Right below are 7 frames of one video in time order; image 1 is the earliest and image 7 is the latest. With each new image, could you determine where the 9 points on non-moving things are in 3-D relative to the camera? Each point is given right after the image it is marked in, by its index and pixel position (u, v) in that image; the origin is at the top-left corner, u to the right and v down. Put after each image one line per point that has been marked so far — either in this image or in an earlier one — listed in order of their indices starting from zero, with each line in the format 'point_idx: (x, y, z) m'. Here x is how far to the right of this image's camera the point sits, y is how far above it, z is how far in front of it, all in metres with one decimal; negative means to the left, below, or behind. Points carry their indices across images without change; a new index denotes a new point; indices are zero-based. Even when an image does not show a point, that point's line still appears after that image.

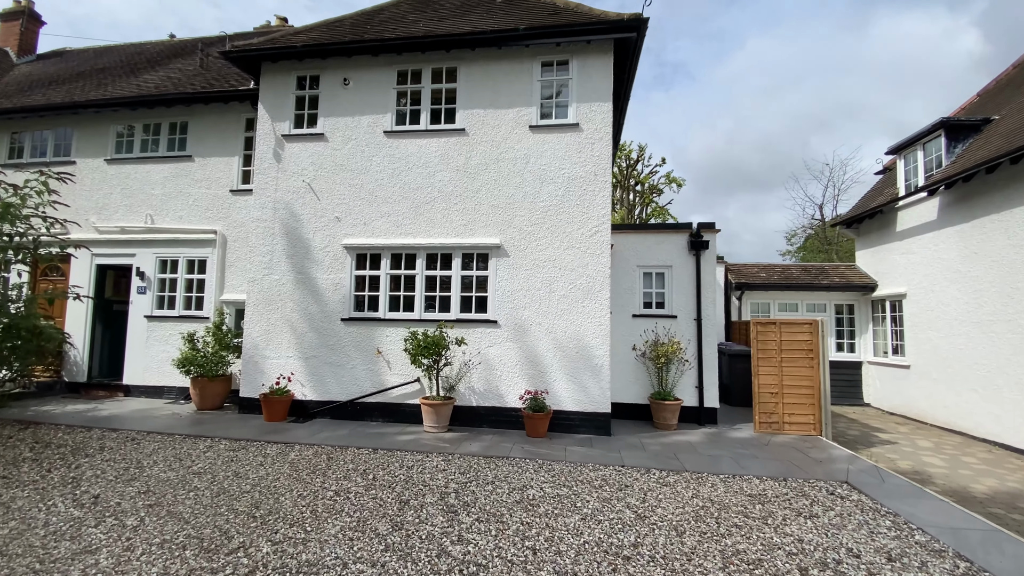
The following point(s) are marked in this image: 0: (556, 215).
0: (+0.6, +1.1, +7.1) m
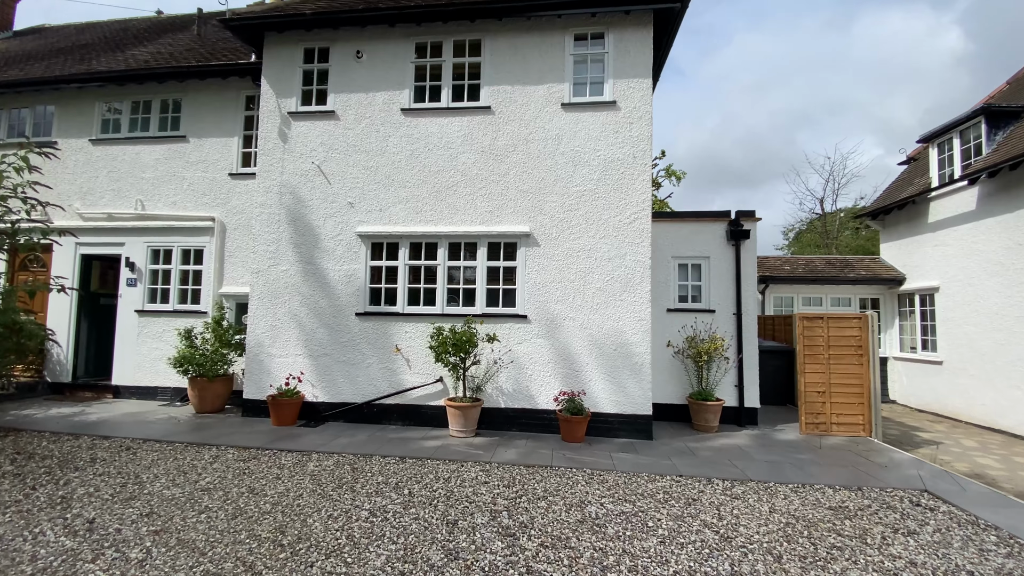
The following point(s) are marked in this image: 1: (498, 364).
0: (+1.1, +1.2, +6.5) m
1: (-0.2, -1.0, +6.4) m
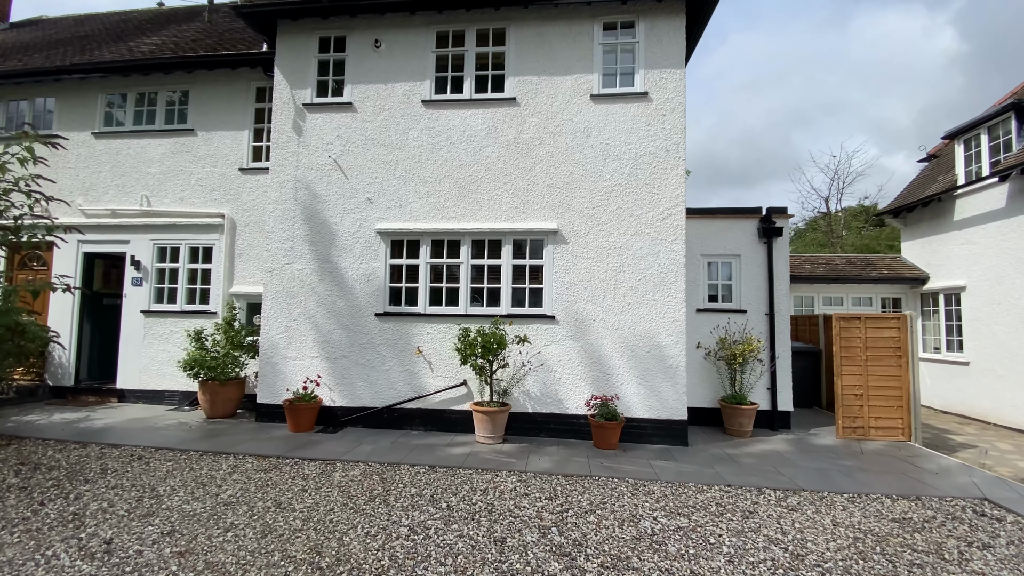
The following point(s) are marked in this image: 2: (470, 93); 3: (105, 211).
0: (+1.4, +1.2, +6.2) m
1: (+0.2, -1.0, +6.2) m
2: (-0.6, +2.7, +6.6) m
3: (-6.6, +1.3, +7.7) m
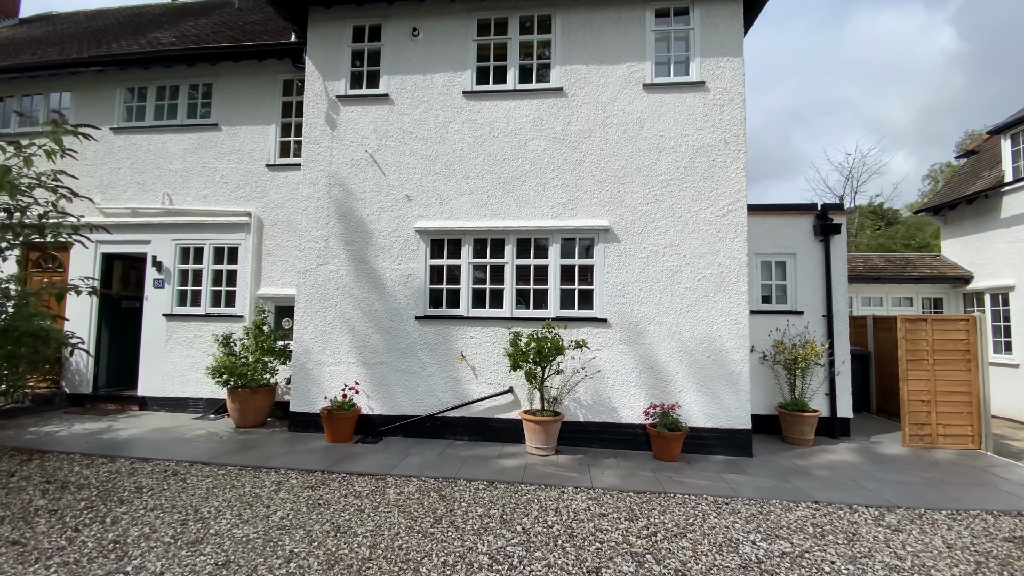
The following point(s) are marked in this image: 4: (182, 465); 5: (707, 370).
0: (+2.1, +1.2, +5.9) m
1: (+0.8, -1.0, +5.8) m
2: (0.0, +2.7, +6.2) m
3: (-6.0, +1.2, +7.4) m
4: (-3.4, -1.8, +4.8) m
5: (+2.3, -1.0, +5.7) m
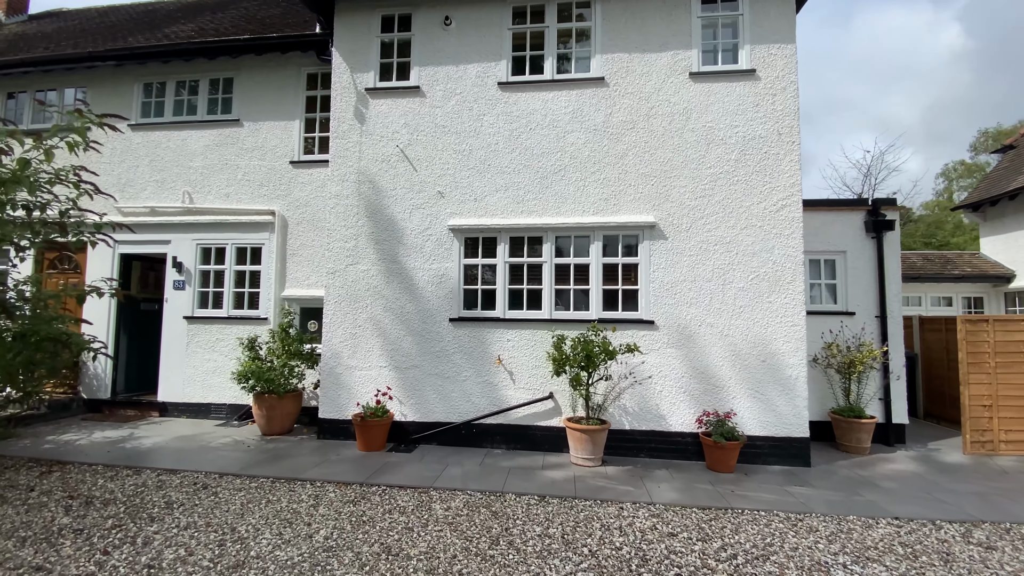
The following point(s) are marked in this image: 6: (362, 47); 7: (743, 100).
0: (+2.5, +1.2, +5.6) m
1: (+1.3, -1.0, +5.5) m
2: (+0.5, +2.7, +5.9) m
3: (-5.5, +1.2, +7.1) m
4: (-2.9, -1.8, +4.6) m
5: (+2.8, -1.0, +5.4) m
6: (-2.0, +3.1, +6.2) m
7: (+2.8, +2.2, +5.6) m
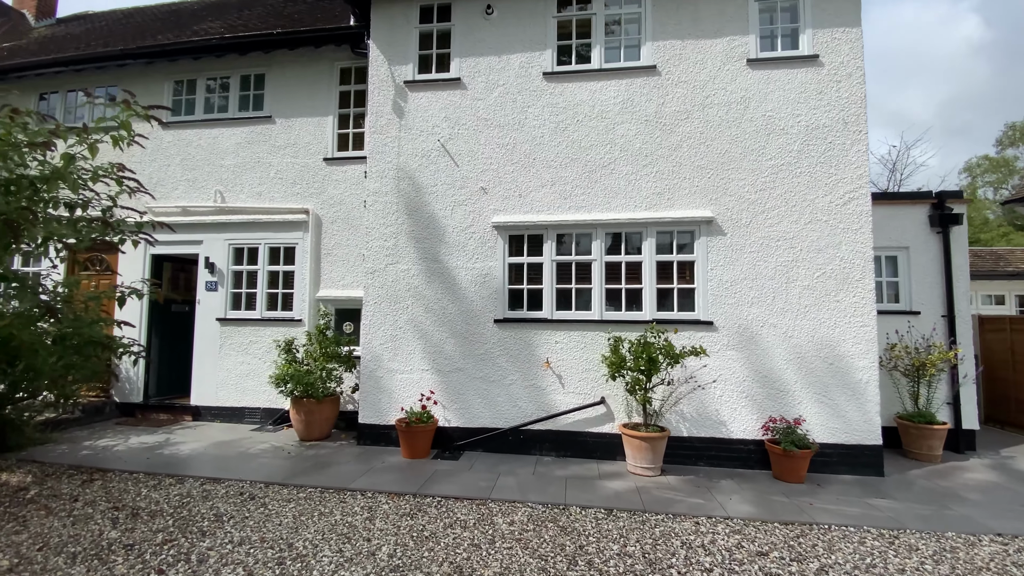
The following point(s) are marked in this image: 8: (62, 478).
0: (+3.1, +1.2, +5.3) m
1: (+1.8, -1.0, +5.2) m
2: (+1.0, +2.7, +5.7) m
3: (-5.0, +1.2, +7.0) m
4: (-2.3, -1.8, +4.3) m
5: (+3.4, -1.0, +5.1) m
6: (-1.4, +3.1, +6.0) m
7: (+3.3, +2.3, +5.3) m
8: (-4.3, -1.8, +4.5) m
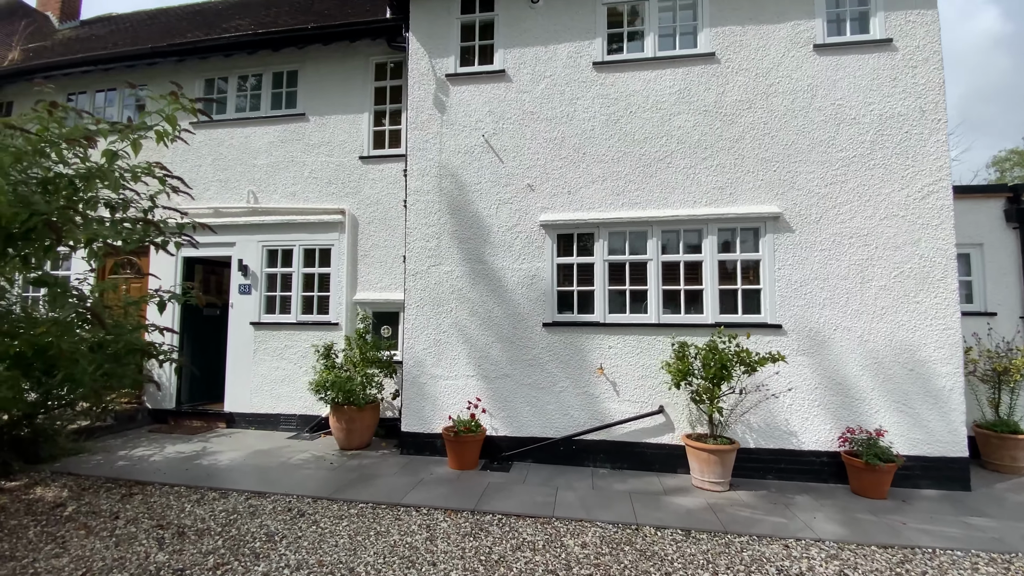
0: (+3.6, +1.2, +4.9) m
1: (+2.4, -1.0, +4.9) m
2: (+1.6, +2.7, +5.4) m
3: (-4.4, +1.1, +6.8) m
4: (-1.8, -1.8, +4.1) m
5: (+3.9, -1.0, +4.7) m
6: (-0.9, +3.1, +5.7) m
7: (+3.8, +2.3, +5.0) m
8: (-3.7, -1.8, +4.3) m
